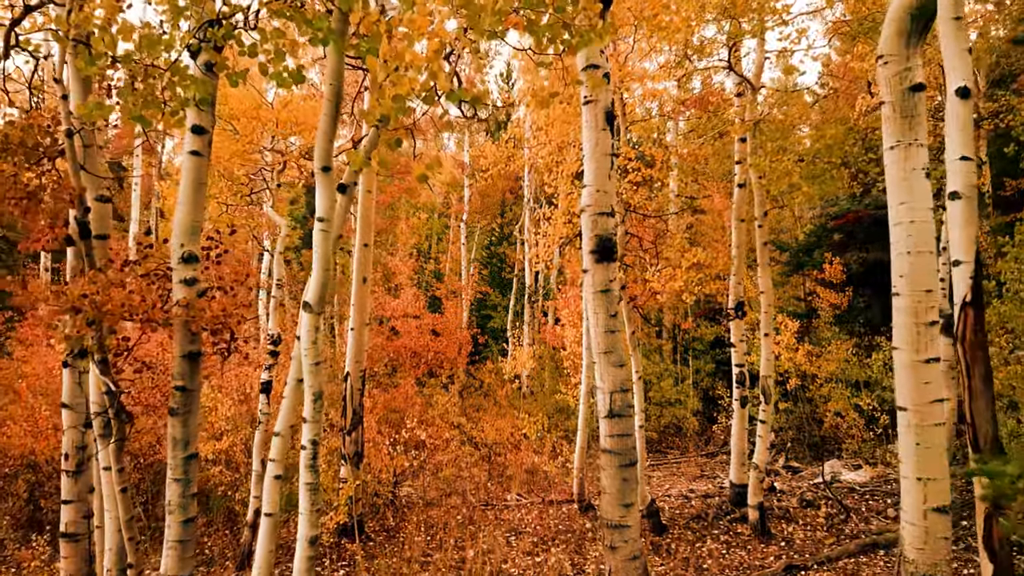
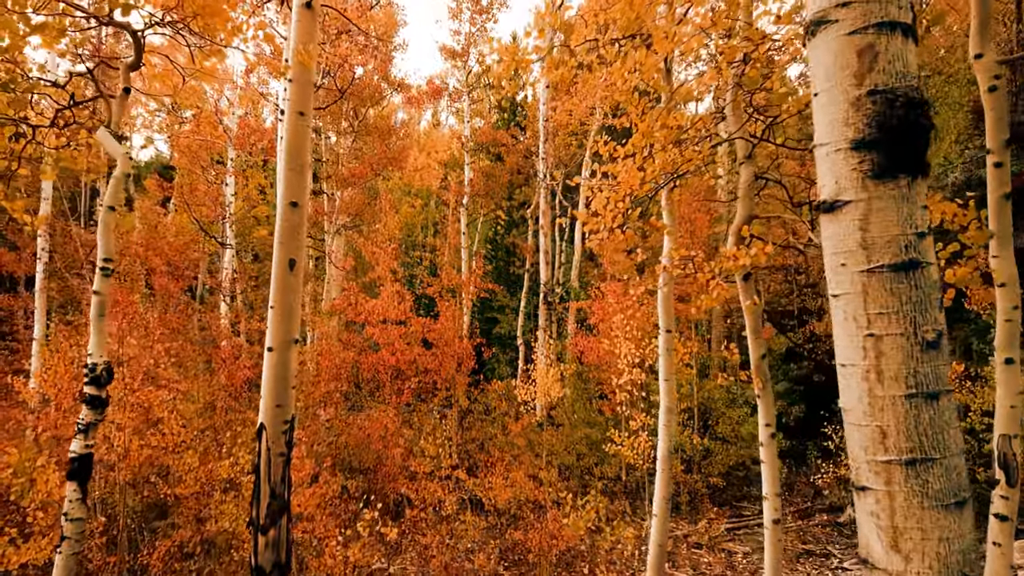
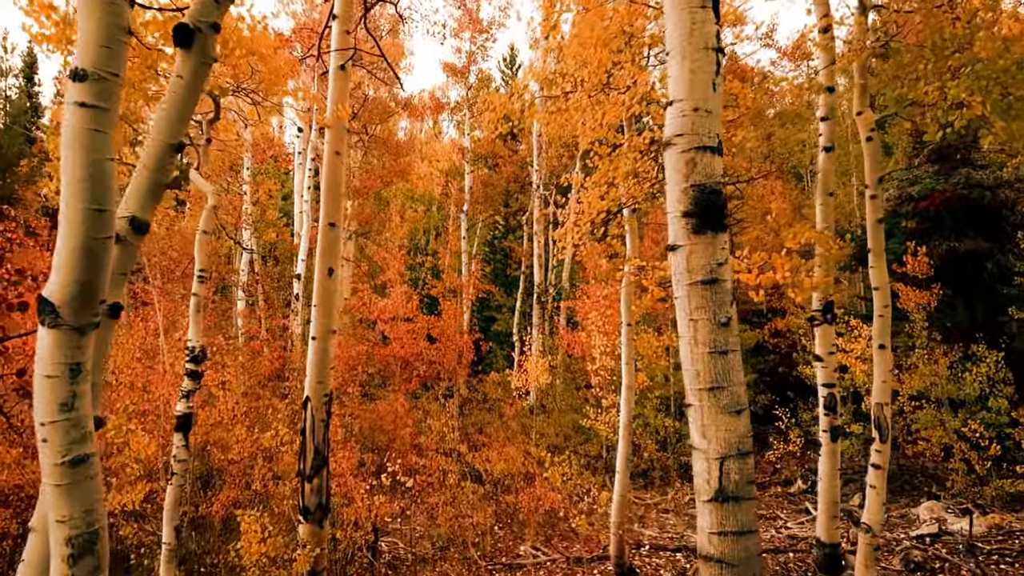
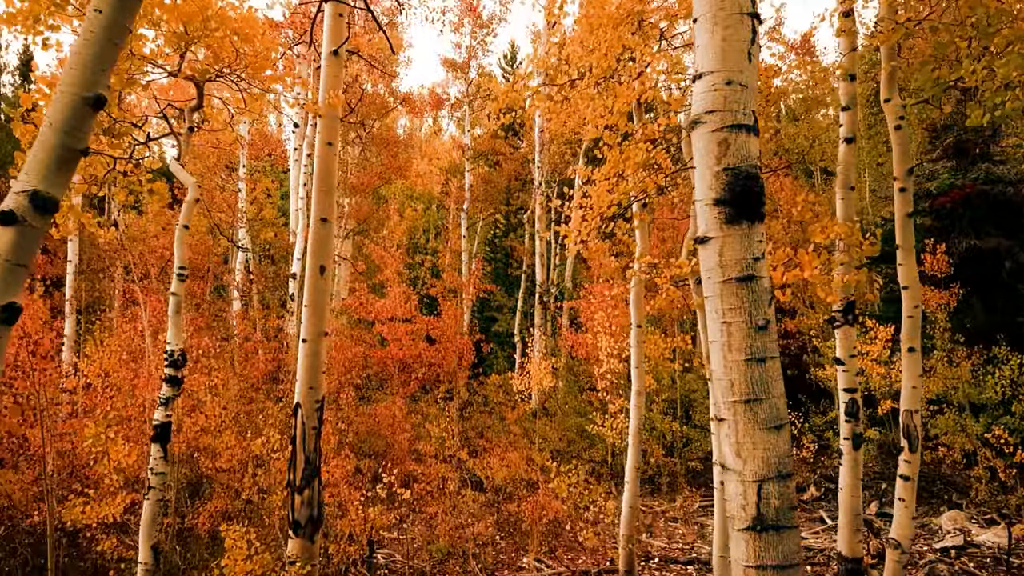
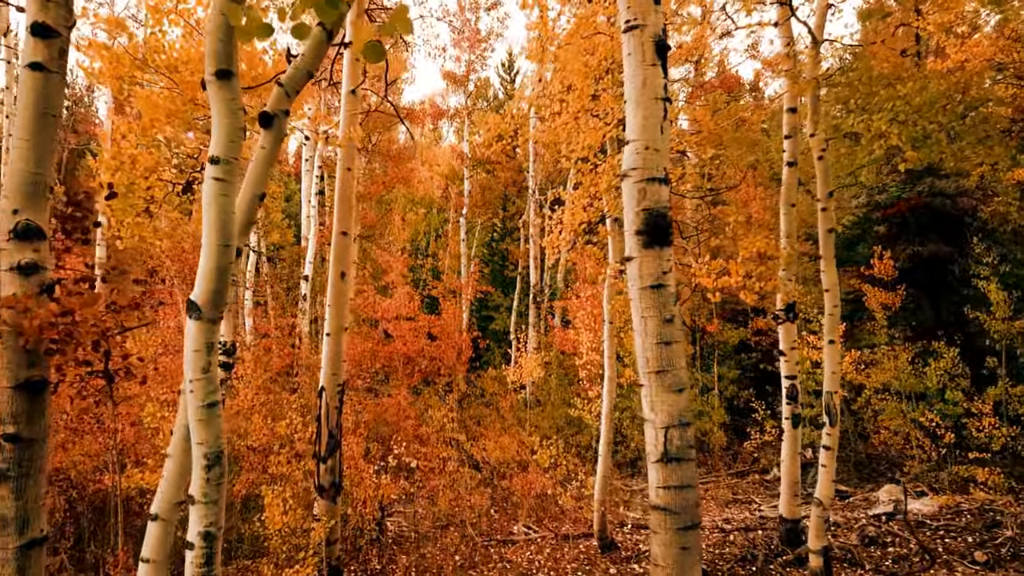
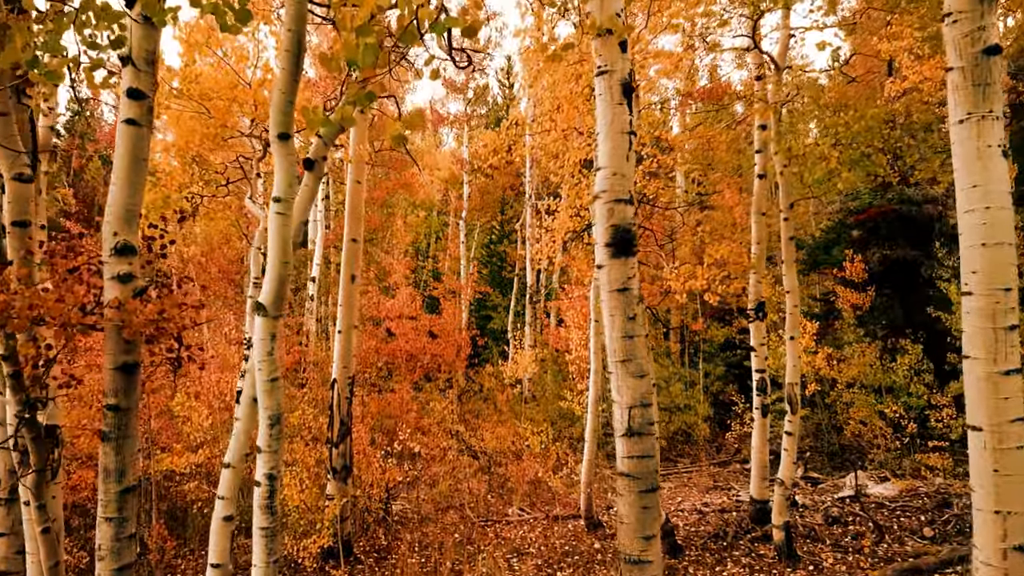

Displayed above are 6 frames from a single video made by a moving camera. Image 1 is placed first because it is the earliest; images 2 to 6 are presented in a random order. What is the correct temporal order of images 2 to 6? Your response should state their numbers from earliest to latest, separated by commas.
6, 5, 3, 4, 2
